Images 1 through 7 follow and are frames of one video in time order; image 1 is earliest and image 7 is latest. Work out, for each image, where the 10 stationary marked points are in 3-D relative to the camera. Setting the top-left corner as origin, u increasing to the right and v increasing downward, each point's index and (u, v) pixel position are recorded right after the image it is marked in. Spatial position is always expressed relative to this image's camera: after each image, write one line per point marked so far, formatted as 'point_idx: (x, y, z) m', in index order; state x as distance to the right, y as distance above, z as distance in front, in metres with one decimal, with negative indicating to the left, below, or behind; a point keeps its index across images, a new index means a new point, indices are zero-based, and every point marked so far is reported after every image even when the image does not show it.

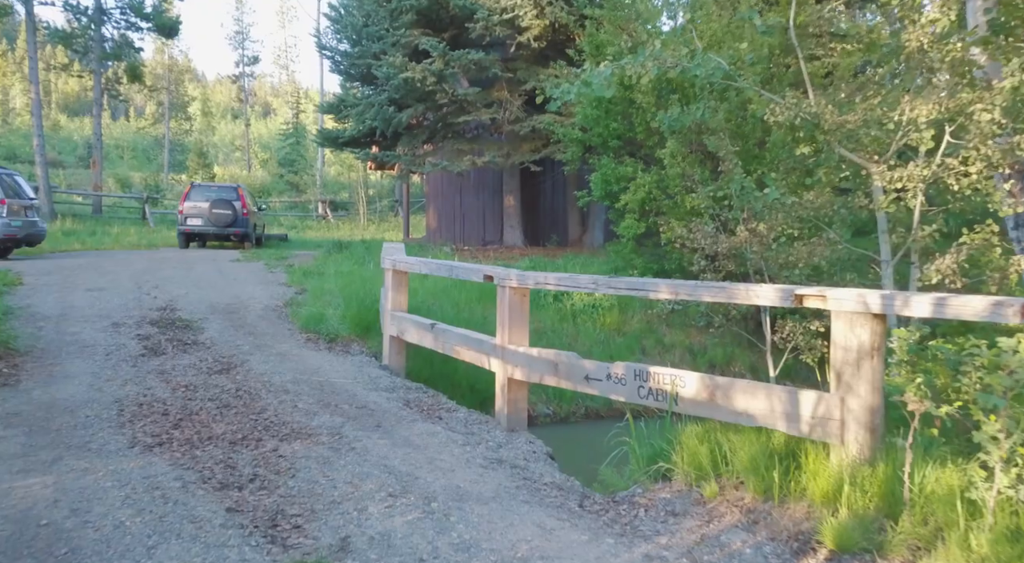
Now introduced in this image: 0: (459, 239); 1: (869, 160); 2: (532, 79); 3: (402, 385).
0: (-1.2, +1.0, +17.9) m
1: (+2.0, +0.7, +4.6) m
2: (+0.3, +3.3, +13.1) m
3: (-0.9, -0.8, +6.4) m
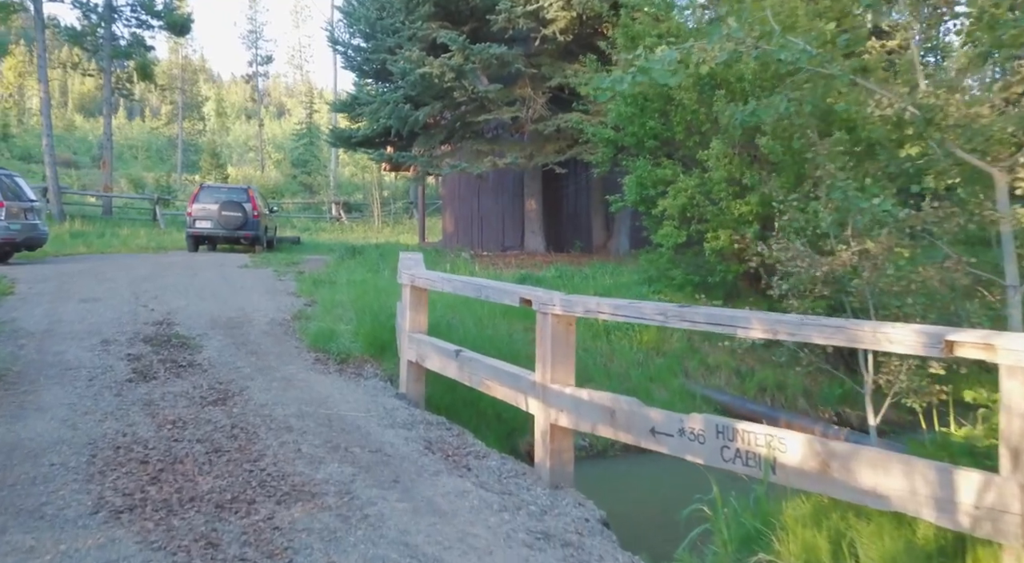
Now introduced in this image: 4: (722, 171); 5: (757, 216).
0: (-0.8, +0.8, +17.1) m
1: (+2.3, +0.5, +3.7) m
2: (+0.7, +3.2, +12.3) m
3: (-0.6, -1.0, +5.6) m
4: (+2.2, +1.2, +8.3) m
5: (+2.5, +0.7, +8.3) m
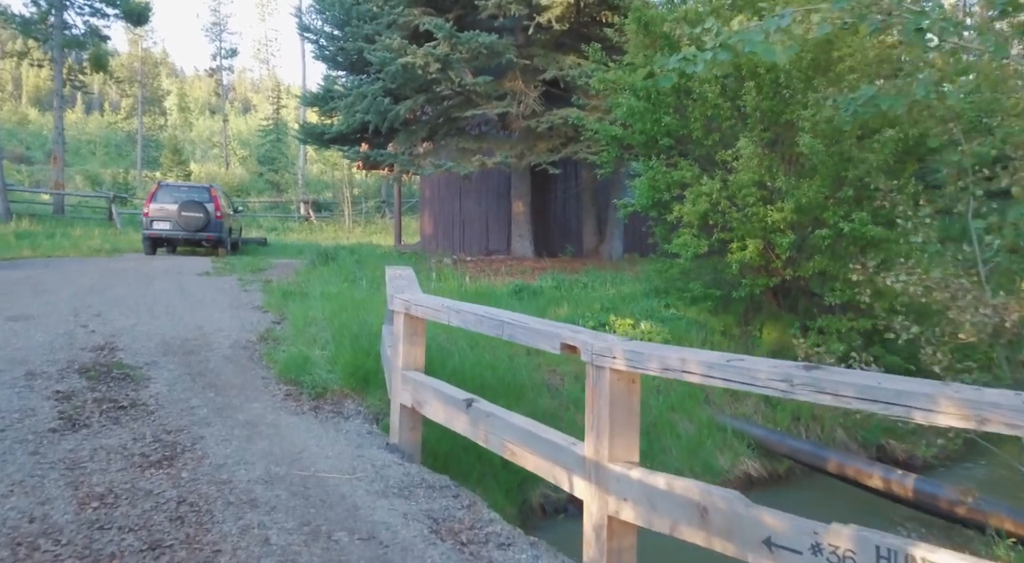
0: (-1.1, +0.7, +15.9) m
1: (+2.4, +0.4, +2.7) m
2: (+0.6, +3.0, +11.3) m
3: (-0.5, -1.1, +4.5) m
4: (+2.2, +1.0, +7.3) m
5: (+2.5, +0.5, +7.3) m
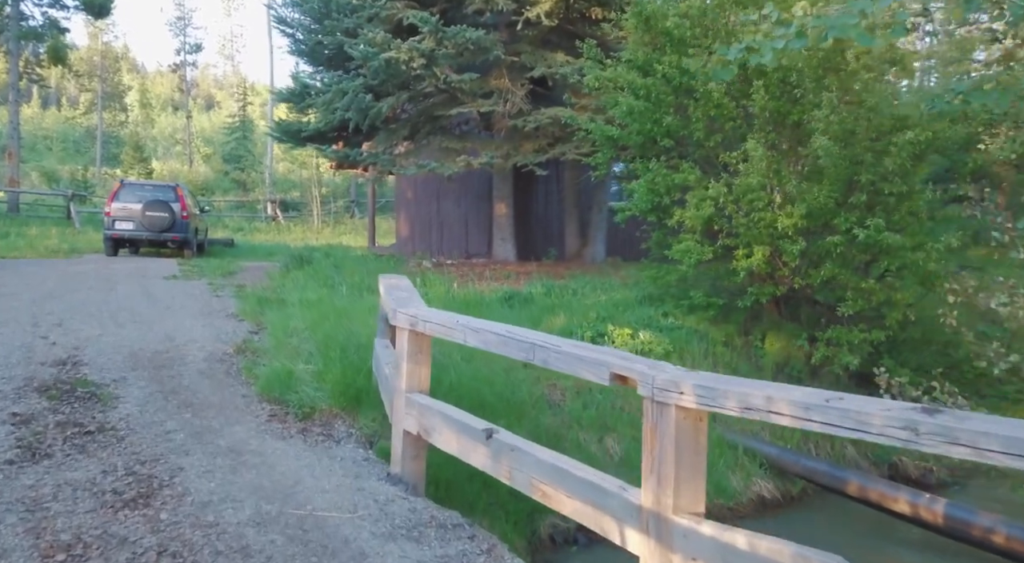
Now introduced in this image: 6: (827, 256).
0: (-1.5, +0.6, +15.4) m
1: (+2.6, +0.3, +2.4) m
2: (+0.4, +3.0, +10.9) m
3: (-0.4, -1.2, +4.0) m
4: (+2.1, +0.9, +7.0) m
5: (+2.5, +0.5, +7.0) m
6: (+2.8, +0.2, +7.0) m
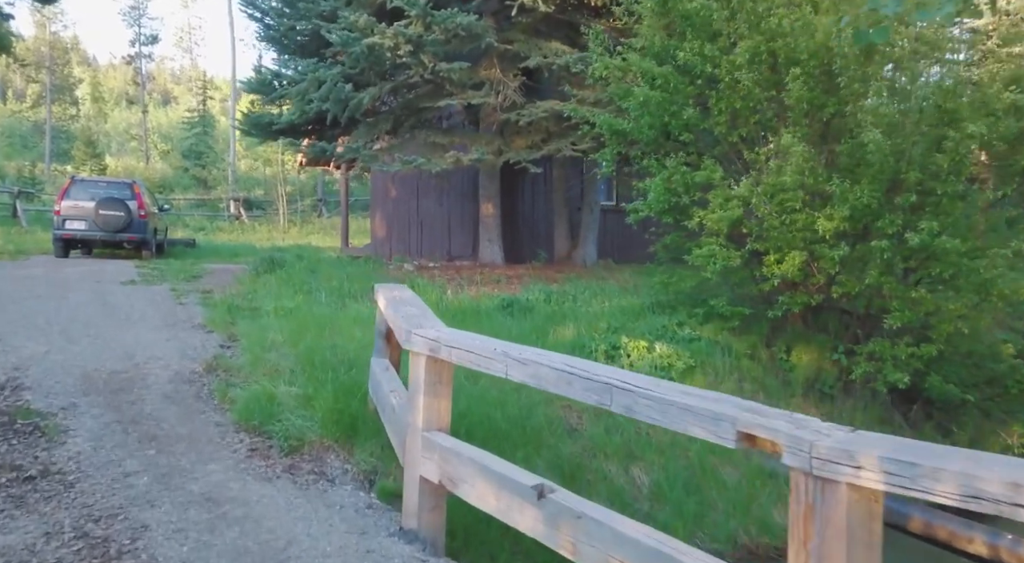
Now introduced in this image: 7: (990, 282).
0: (-1.8, +0.5, +14.6) m
1: (+2.9, +0.2, +1.8) m
2: (+0.3, +2.9, +10.1) m
3: (-0.2, -1.3, +3.3) m
4: (+2.2, +0.8, +6.3) m
5: (+2.6, +0.4, +6.3) m
6: (+2.9, +0.1, +6.3) m
7: (+3.7, 0.0, +6.1) m
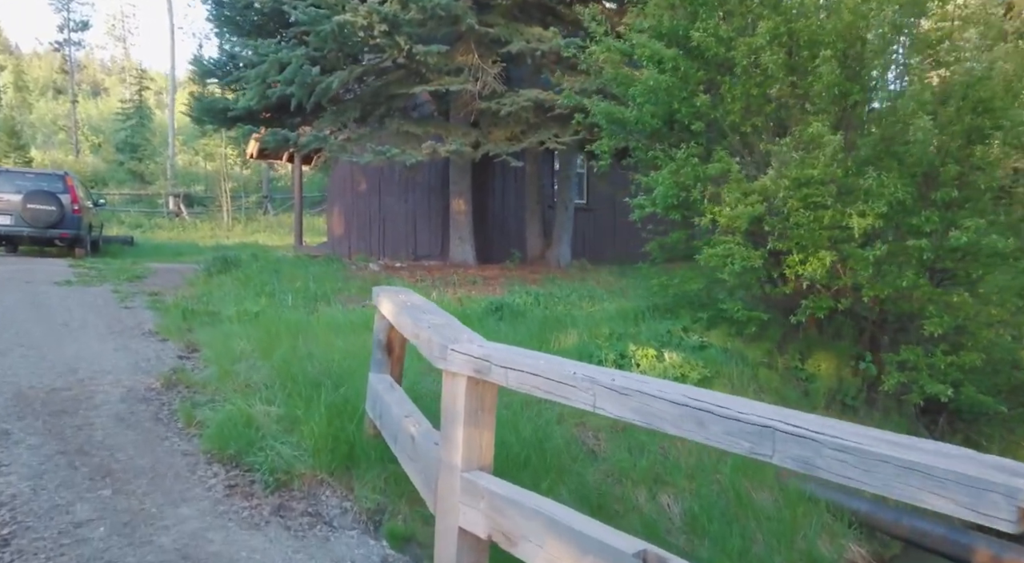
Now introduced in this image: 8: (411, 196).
0: (-2.4, +0.5, +13.8) m
1: (+3.3, +0.2, +1.3) m
2: (0.0, +2.9, +9.4) m
3: (+0.1, -1.3, +2.6) m
4: (+2.3, +0.8, +5.8) m
5: (+2.6, +0.4, +5.8) m
6: (+2.9, +0.1, +5.8) m
7: (+3.7, 0.0, +5.7) m
8: (-1.7, +1.4, +13.4) m
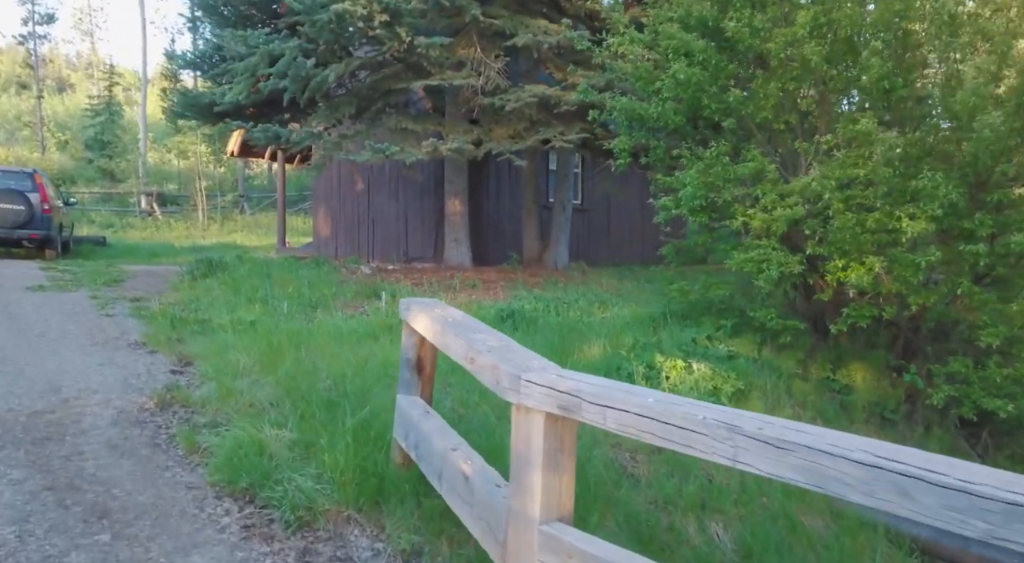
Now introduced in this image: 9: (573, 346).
0: (-2.5, +0.5, +13.2) m
1: (+3.6, +0.2, +1.0) m
2: (+0.1, +2.8, +9.0) m
3: (+0.4, -1.3, +2.1) m
4: (+2.4, +0.8, +5.4) m
5: (+2.8, +0.3, +5.5) m
6: (+3.1, +0.1, +5.5) m
7: (+3.9, -0.1, +5.4) m
8: (-1.8, +1.4, +12.9) m
9: (+0.5, -0.5, +6.5) m
